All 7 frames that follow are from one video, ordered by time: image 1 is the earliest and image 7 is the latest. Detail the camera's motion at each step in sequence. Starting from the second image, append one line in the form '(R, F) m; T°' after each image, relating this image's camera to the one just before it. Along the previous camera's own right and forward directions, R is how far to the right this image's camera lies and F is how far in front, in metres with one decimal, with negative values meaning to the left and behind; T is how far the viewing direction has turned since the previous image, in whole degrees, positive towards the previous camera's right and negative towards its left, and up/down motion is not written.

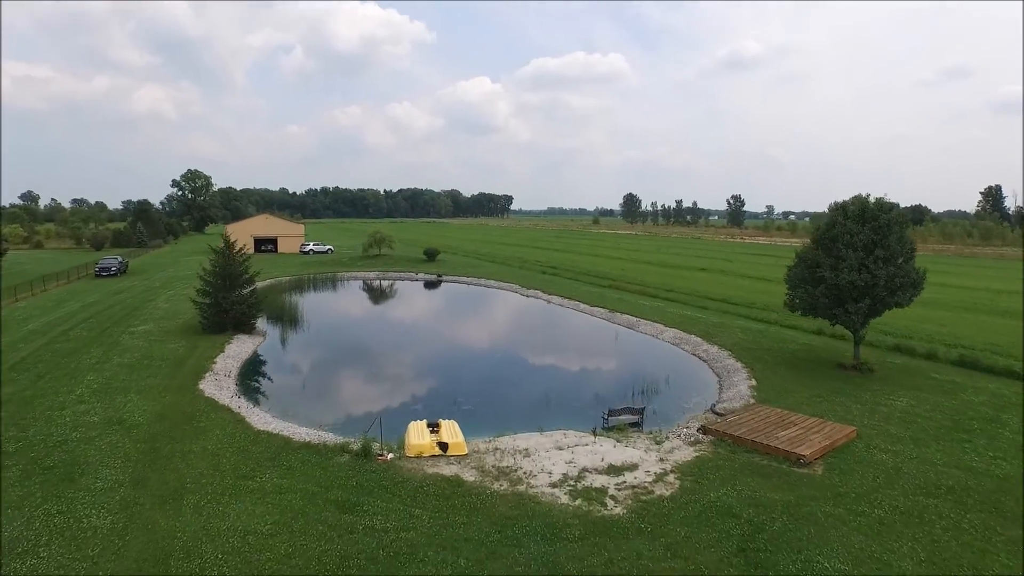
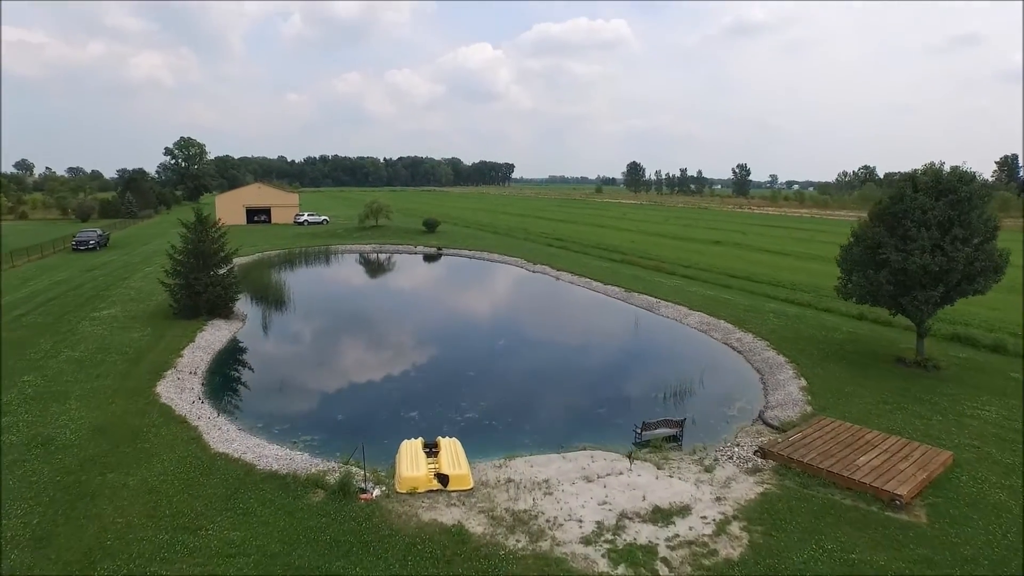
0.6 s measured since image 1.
(-0.3, +2.9) m; 0°
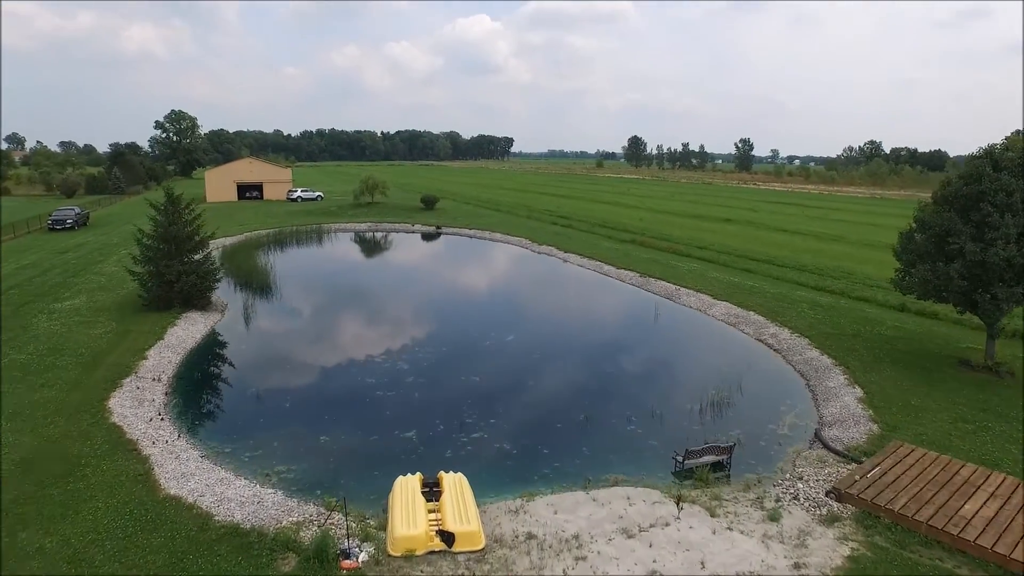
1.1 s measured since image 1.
(-0.3, +2.4) m; 0°
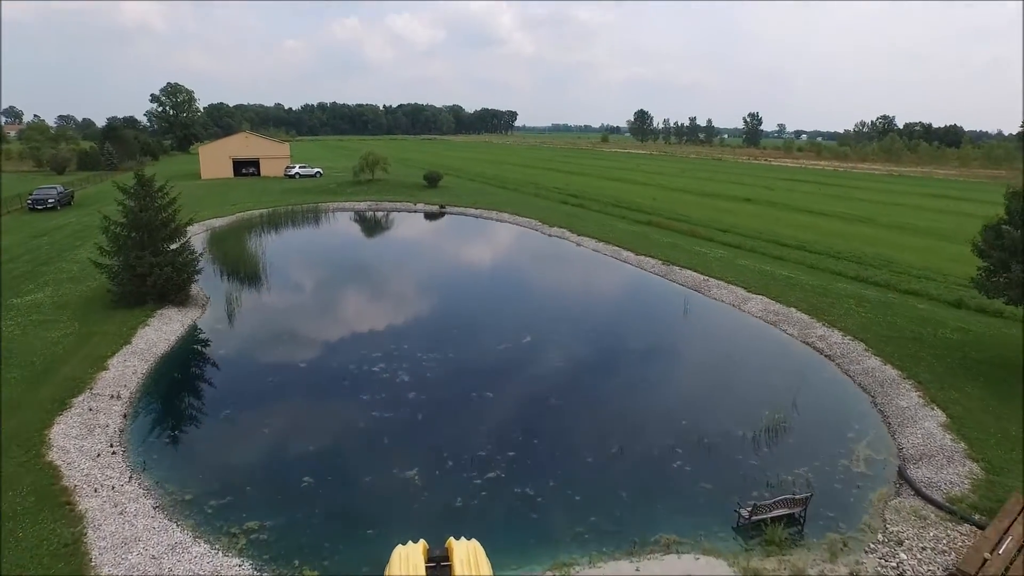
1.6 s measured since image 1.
(-0.4, +2.3) m; 0°
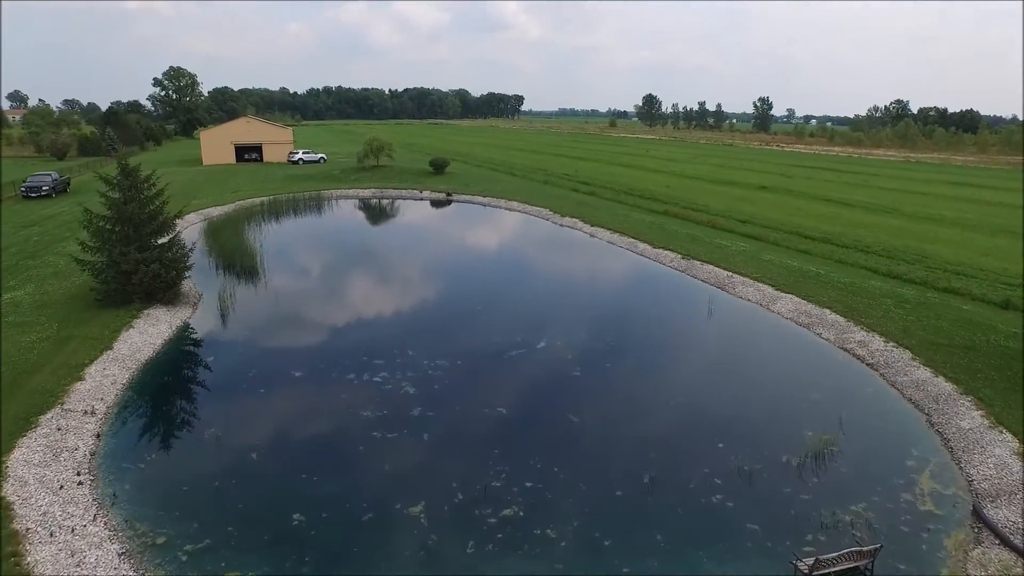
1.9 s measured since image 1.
(-0.2, +1.4) m; -1°
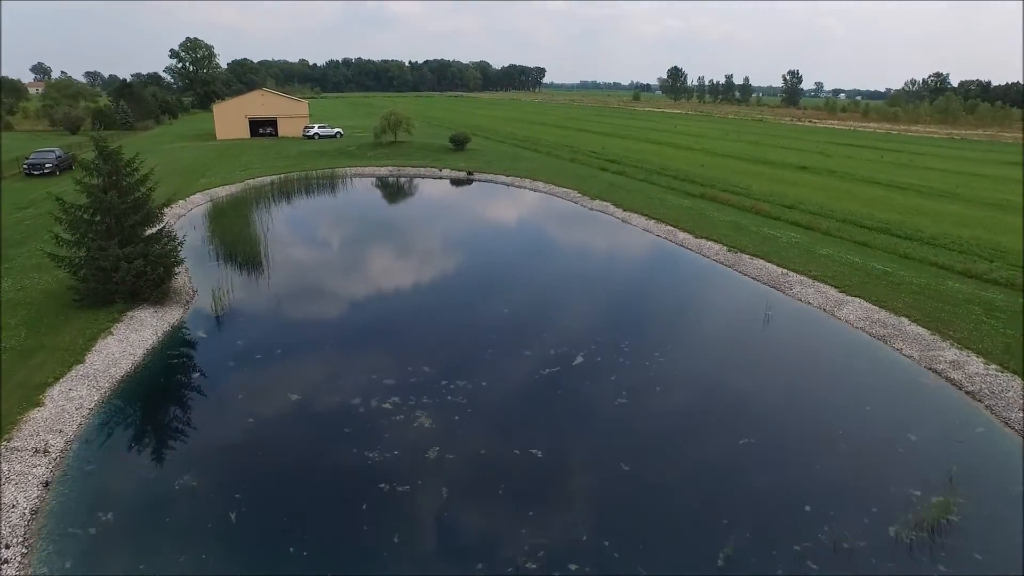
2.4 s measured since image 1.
(-0.3, +2.3) m; -2°
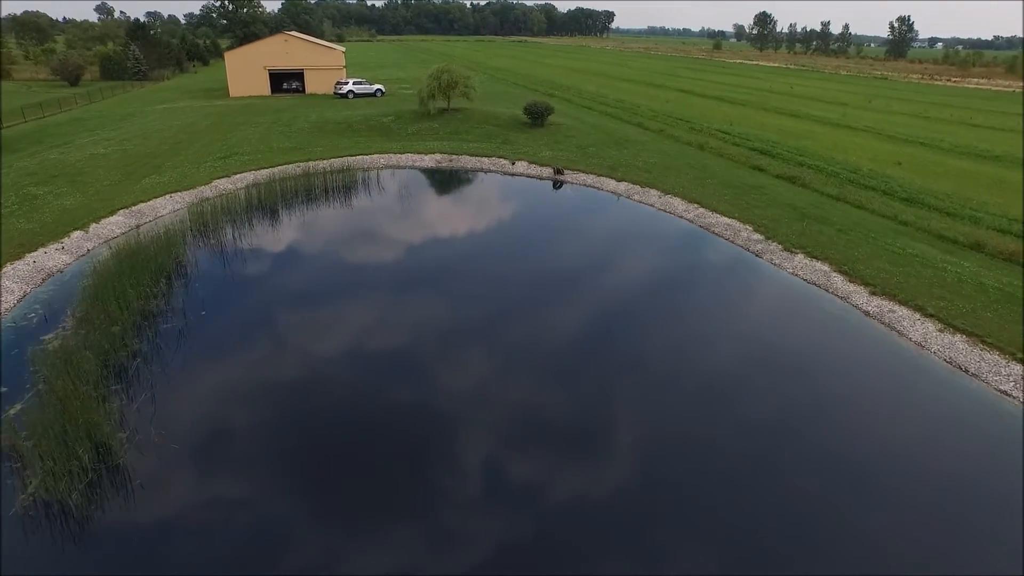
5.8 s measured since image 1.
(-2.5, +14.1) m; -5°
